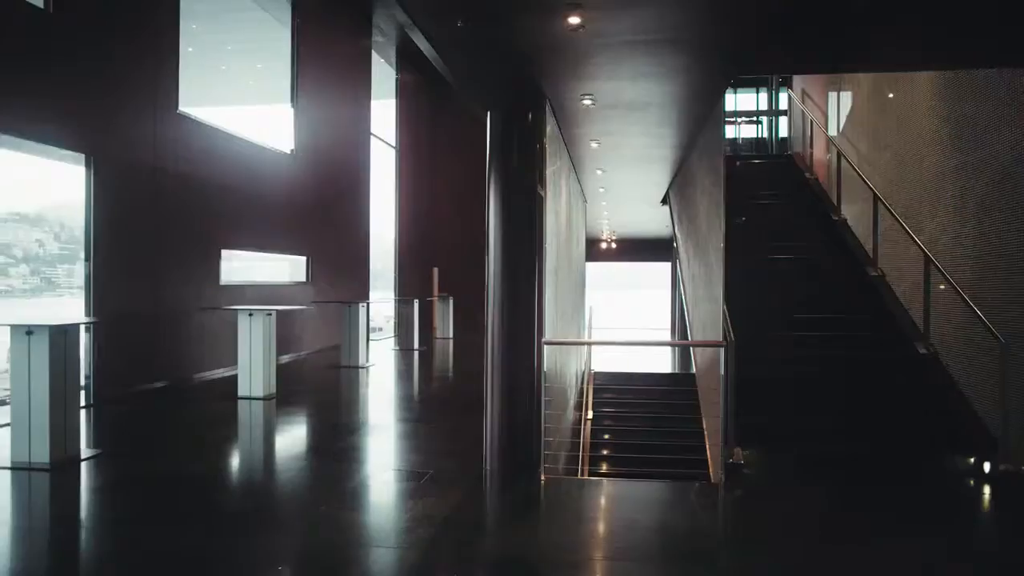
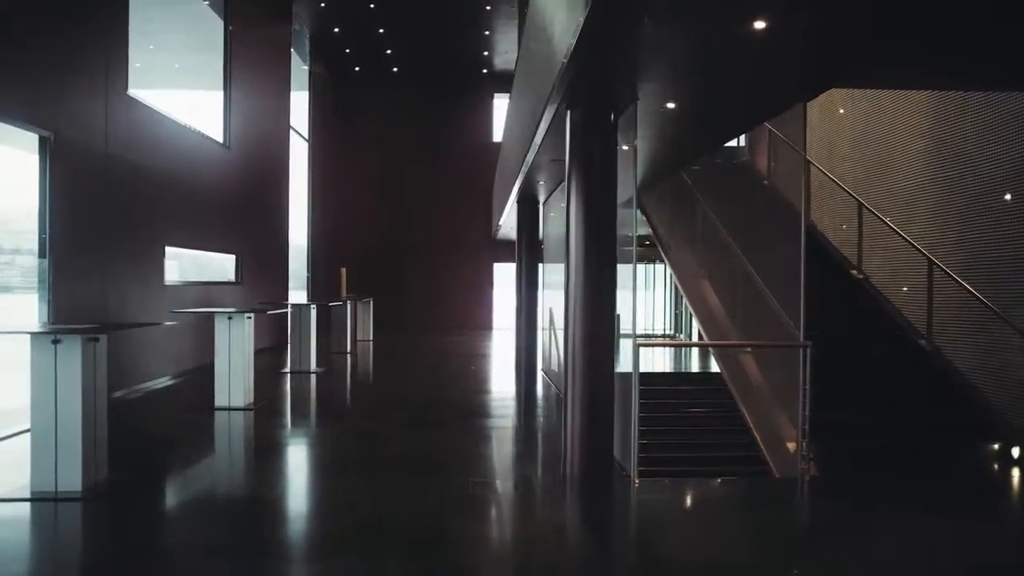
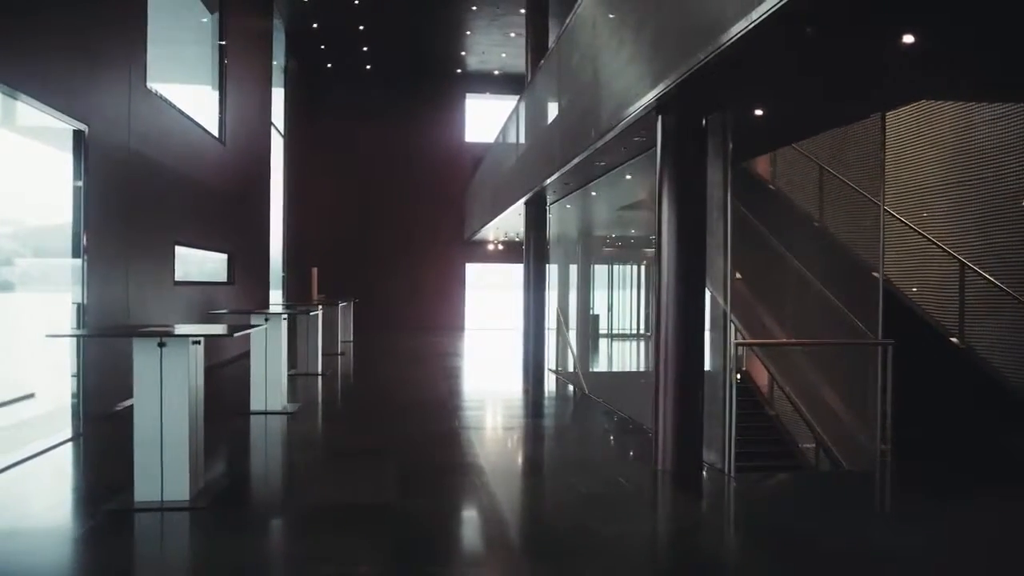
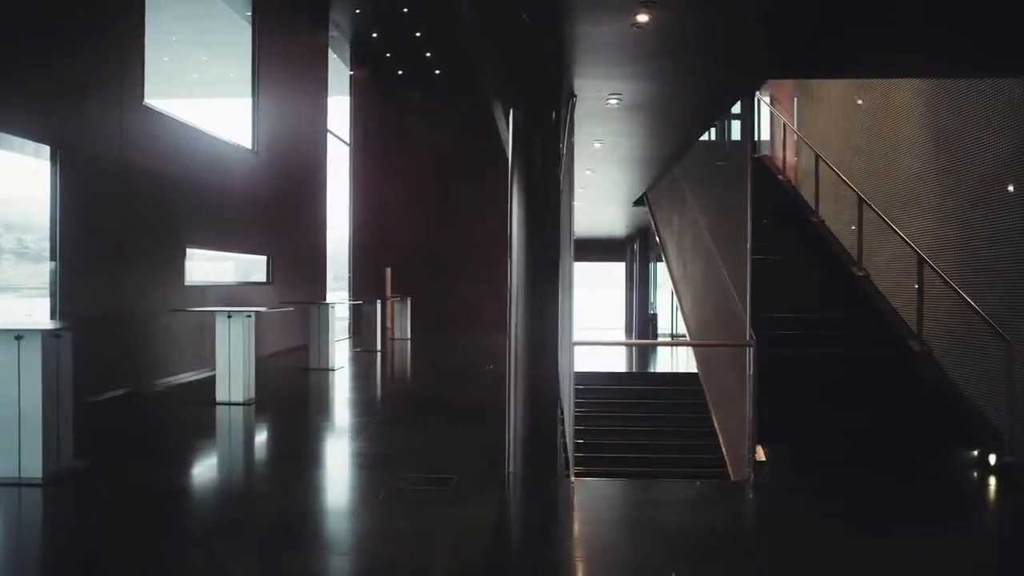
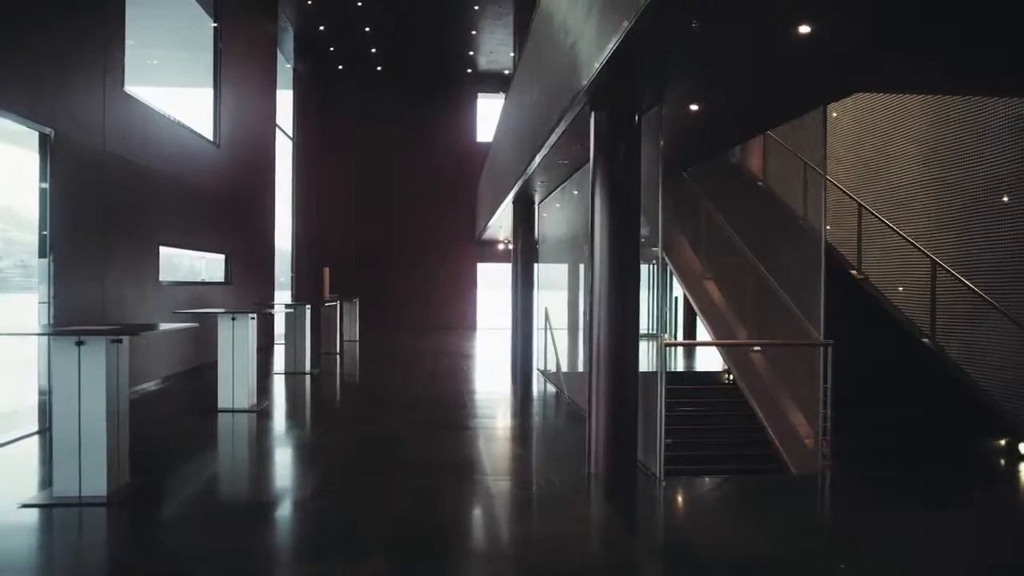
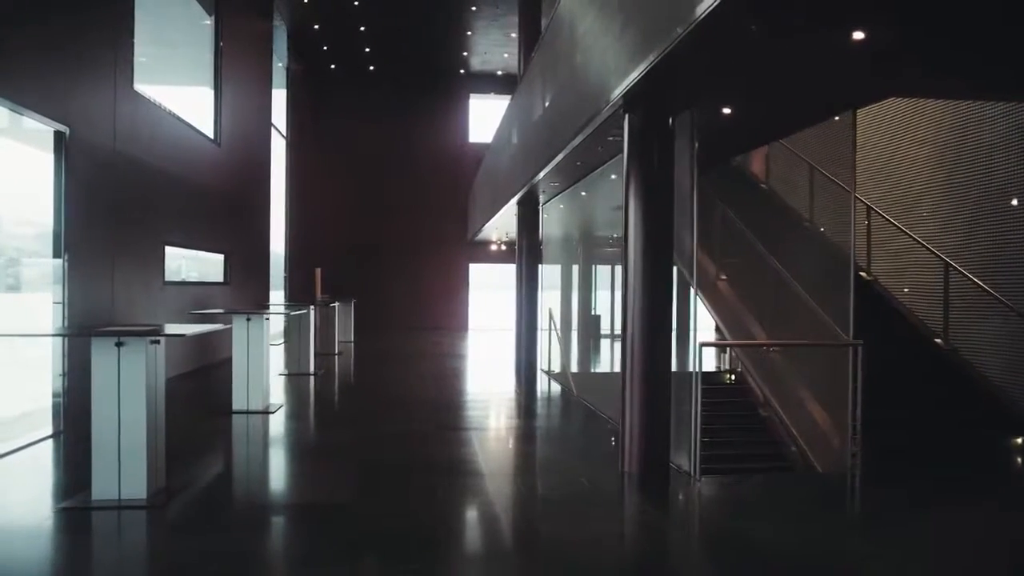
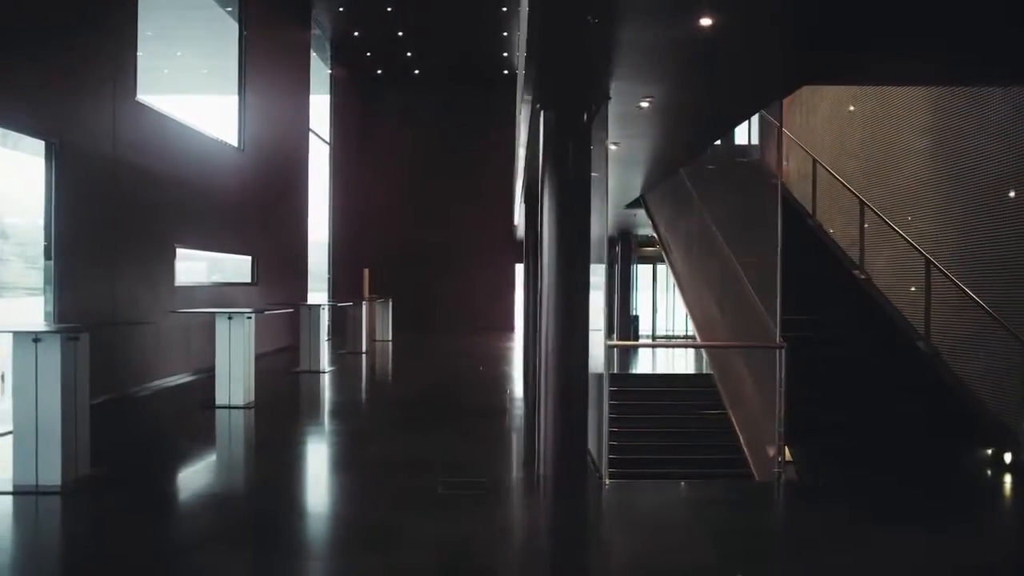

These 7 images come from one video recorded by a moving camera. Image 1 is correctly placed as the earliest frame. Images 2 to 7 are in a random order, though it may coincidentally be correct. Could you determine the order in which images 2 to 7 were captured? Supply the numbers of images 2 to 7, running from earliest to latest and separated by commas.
4, 7, 2, 5, 6, 3
